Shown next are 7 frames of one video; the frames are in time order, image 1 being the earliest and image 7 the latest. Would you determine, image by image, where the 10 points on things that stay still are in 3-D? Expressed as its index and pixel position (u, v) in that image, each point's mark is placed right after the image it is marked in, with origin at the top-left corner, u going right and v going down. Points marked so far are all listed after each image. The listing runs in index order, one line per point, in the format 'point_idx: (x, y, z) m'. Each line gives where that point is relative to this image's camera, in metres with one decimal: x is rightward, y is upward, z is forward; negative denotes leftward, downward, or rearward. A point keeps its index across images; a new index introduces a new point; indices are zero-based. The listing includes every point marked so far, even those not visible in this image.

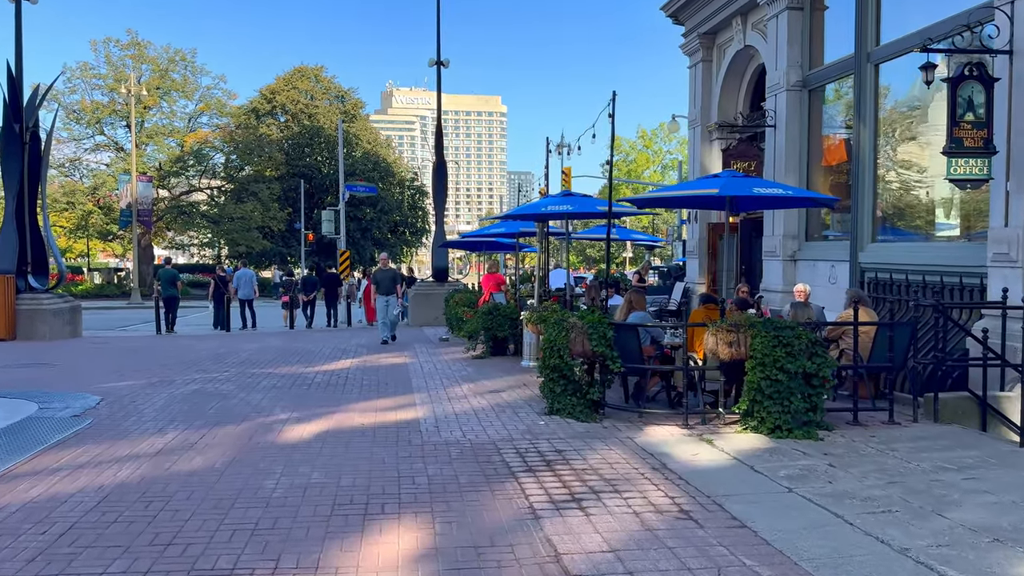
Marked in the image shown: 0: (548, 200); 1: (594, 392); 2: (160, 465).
0: (+0.4, +1.0, +9.6) m
1: (+0.8, -1.0, +8.2) m
2: (-2.7, -1.4, +6.3) m
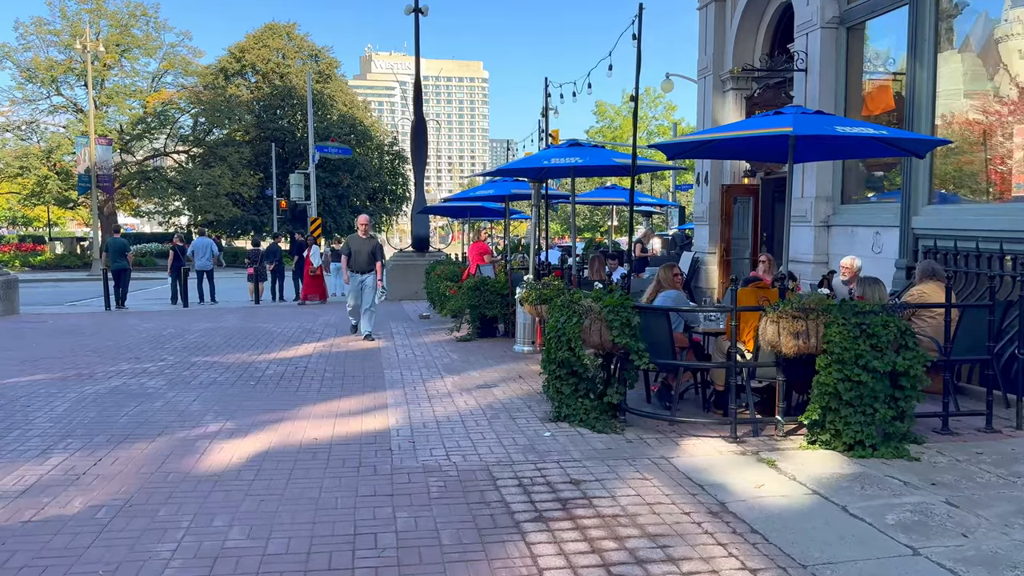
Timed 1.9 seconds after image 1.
0: (+0.4, +1.3, +7.8) m
1: (+0.8, -0.8, +6.5) m
2: (-2.7, -1.2, +4.5) m
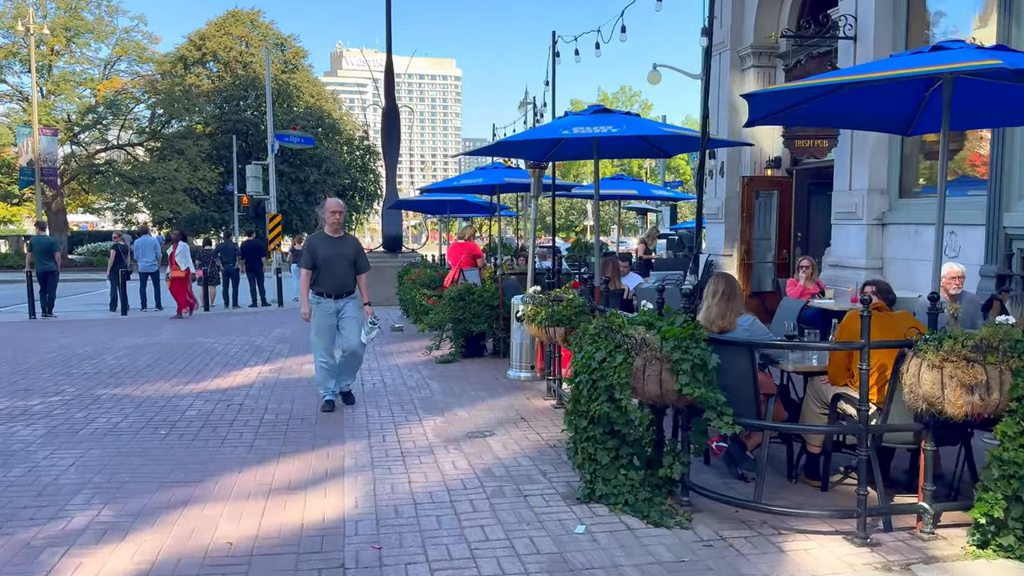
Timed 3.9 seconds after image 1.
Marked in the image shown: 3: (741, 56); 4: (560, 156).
0: (+0.4, +1.2, +5.7) m
1: (+0.9, -1.0, +4.4) m
2: (-2.6, -1.4, +2.4) m
3: (+3.5, +3.5, +12.7) m
4: (+0.4, +1.1, +6.8) m
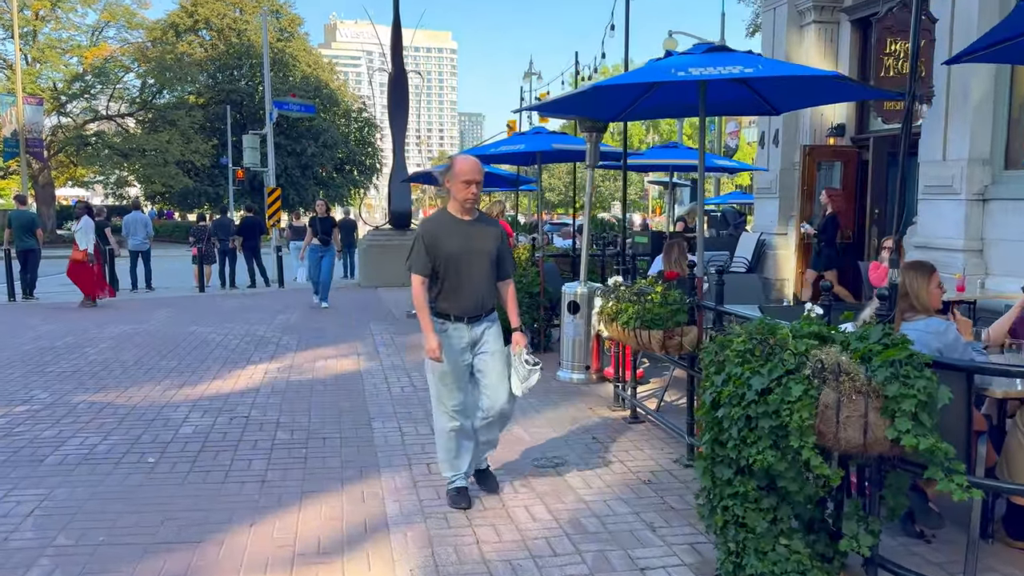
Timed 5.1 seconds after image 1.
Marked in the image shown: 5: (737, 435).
0: (+0.9, +1.2, +4.4) m
1: (+1.3, -1.0, +3.2) m
2: (-2.1, -1.4, +1.1) m
3: (+3.9, +3.8, +11.3) m
4: (+0.9, +1.2, +5.4) m
5: (+0.9, -0.6, +3.2) m
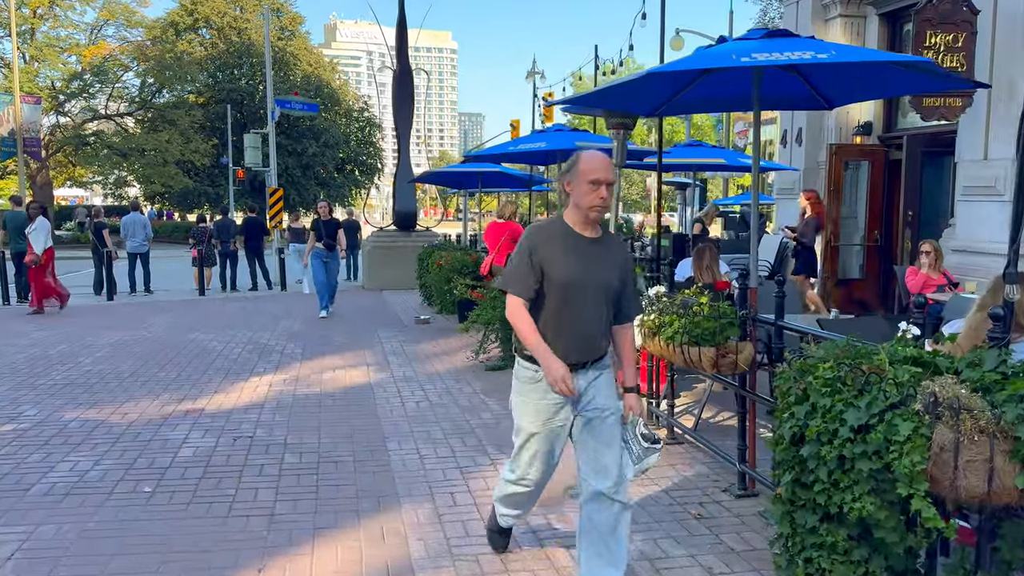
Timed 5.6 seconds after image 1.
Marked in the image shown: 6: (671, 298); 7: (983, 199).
0: (+1.1, +1.2, +4.0) m
1: (+1.5, -1.0, +2.7) m
2: (-1.9, -1.5, +0.6) m
3: (+4.1, +3.7, +10.8) m
4: (+1.1, +1.1, +5.0) m
5: (+1.0, -0.6, +2.7) m
6: (+0.9, -0.1, +4.7) m
7: (+4.7, +0.9, +8.2) m
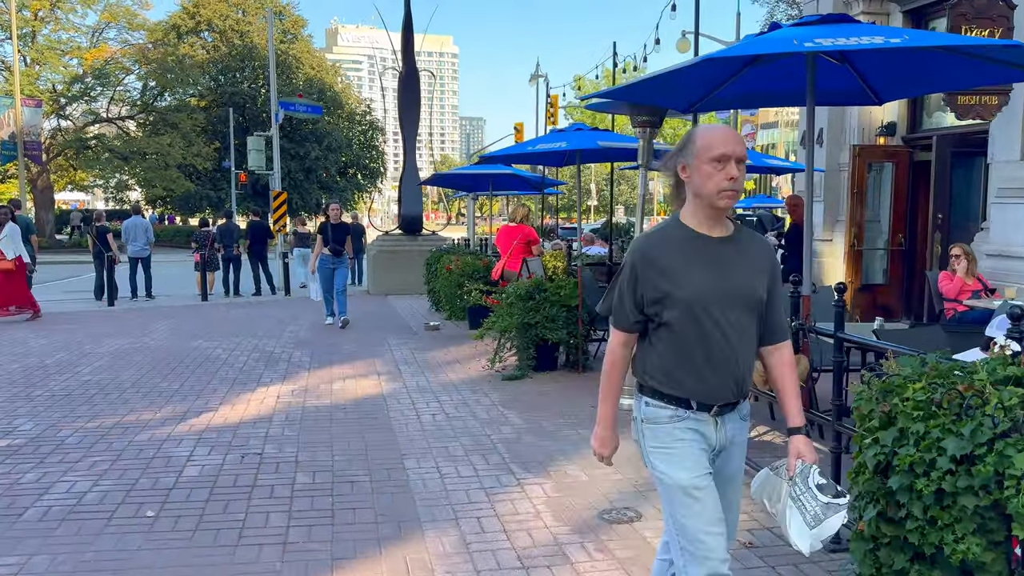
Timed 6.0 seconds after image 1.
0: (+1.2, +1.1, +3.6) m
1: (+1.7, -1.0, +2.4) m
2: (-1.7, -1.5, +0.3) m
3: (+4.3, +3.7, +10.5) m
4: (+1.2, +1.1, +4.7) m
5: (+1.2, -0.7, +2.4) m
6: (+1.1, -0.1, +4.4) m
7: (+4.8, +0.8, +7.9) m
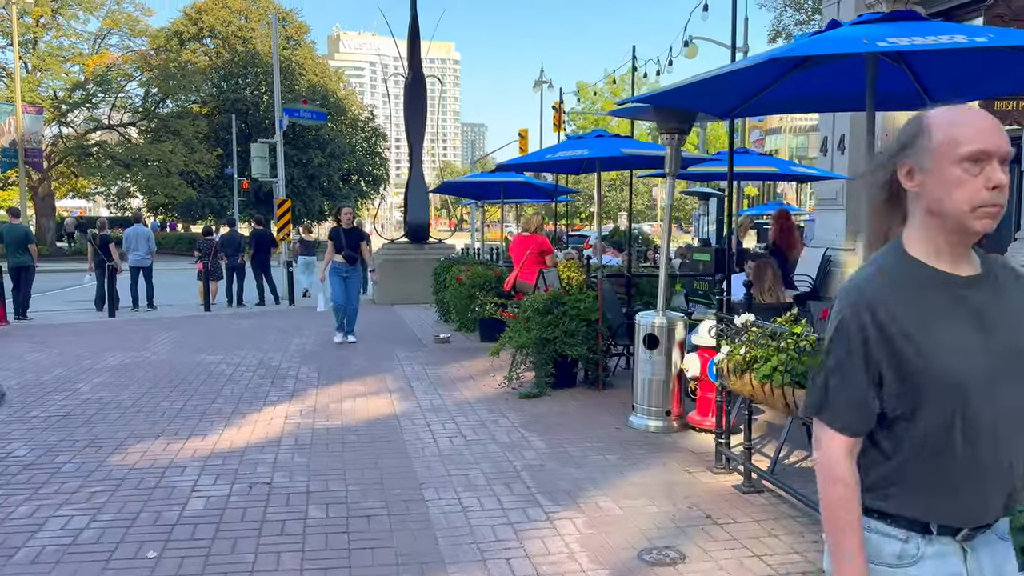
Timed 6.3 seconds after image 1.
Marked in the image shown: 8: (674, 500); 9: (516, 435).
0: (+1.4, +1.0, +3.3) m
1: (+1.8, -1.1, +2.1) m
2: (-1.6, -1.6, 0.0) m
3: (+4.4, +3.5, +10.2) m
4: (+1.4, +1.0, +4.4) m
5: (+1.3, -0.7, +2.1) m
6: (+1.2, -0.2, +4.1) m
7: (+5.0, +0.7, +7.6) m
8: (+0.9, -1.2, +4.5) m
9: (0.0, -1.1, +5.9) m
